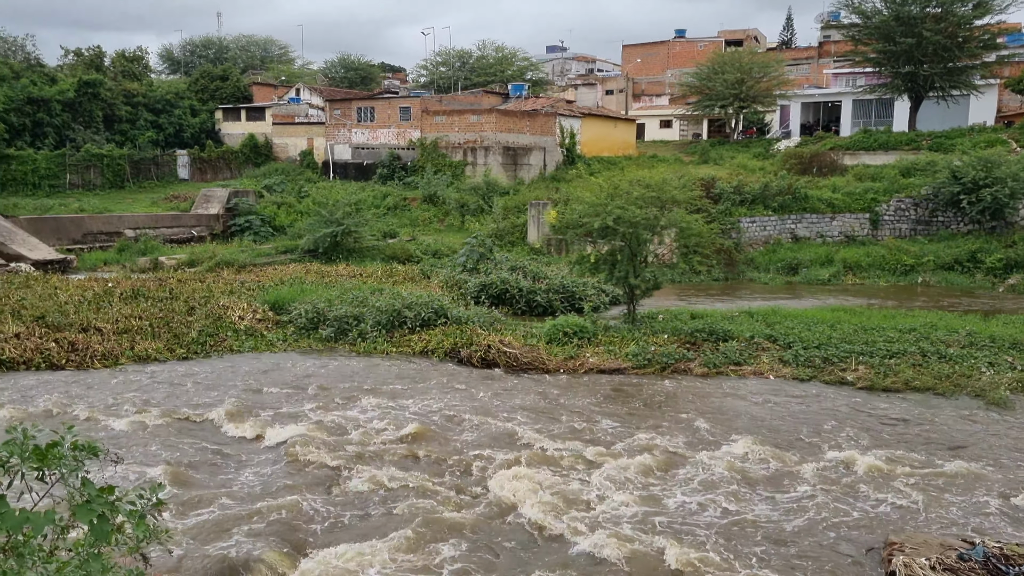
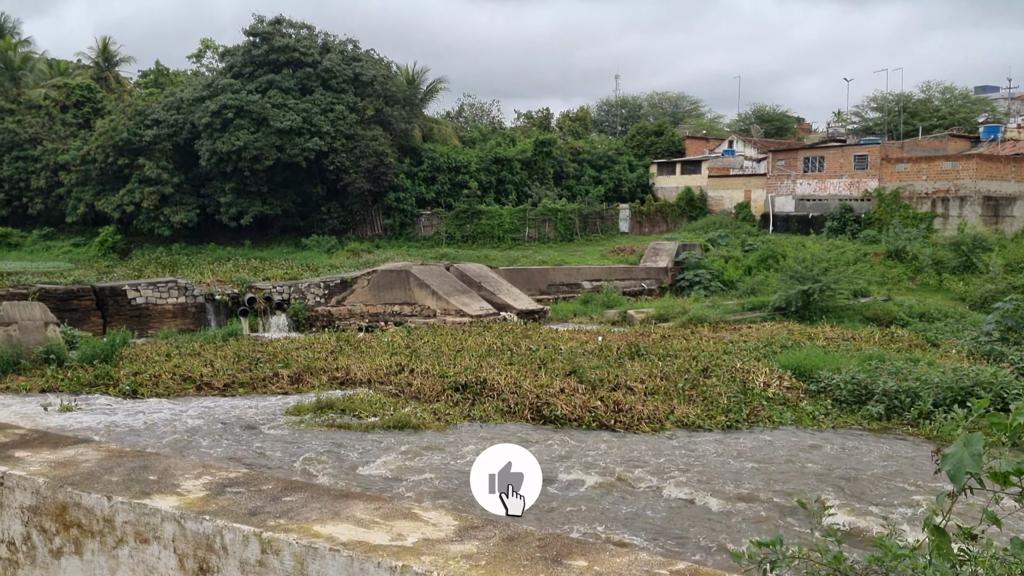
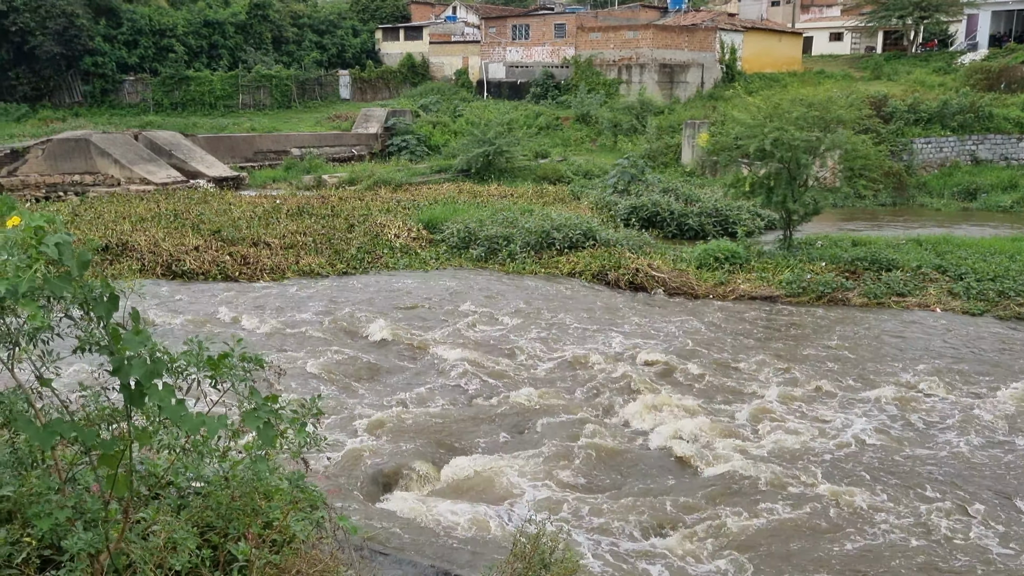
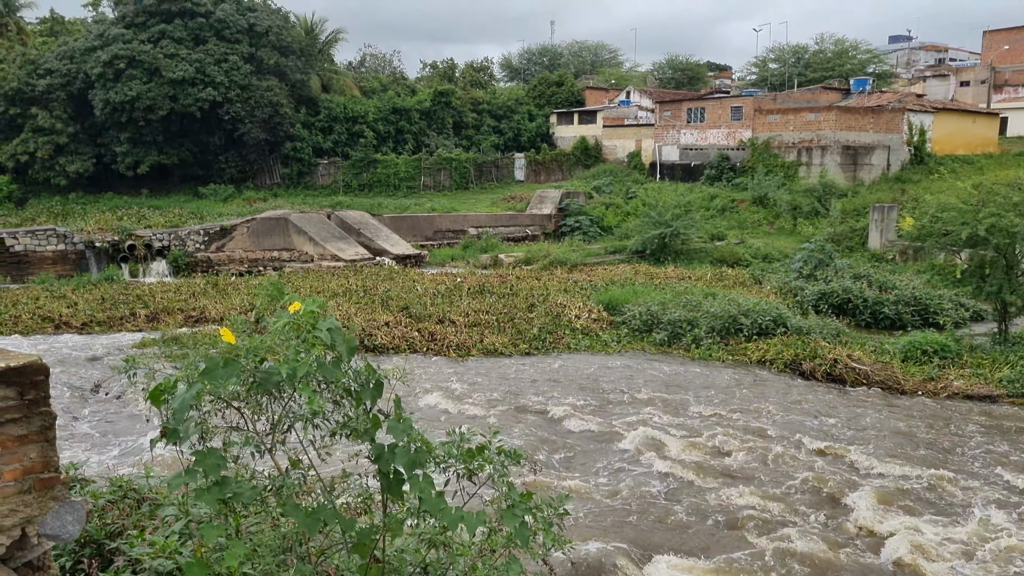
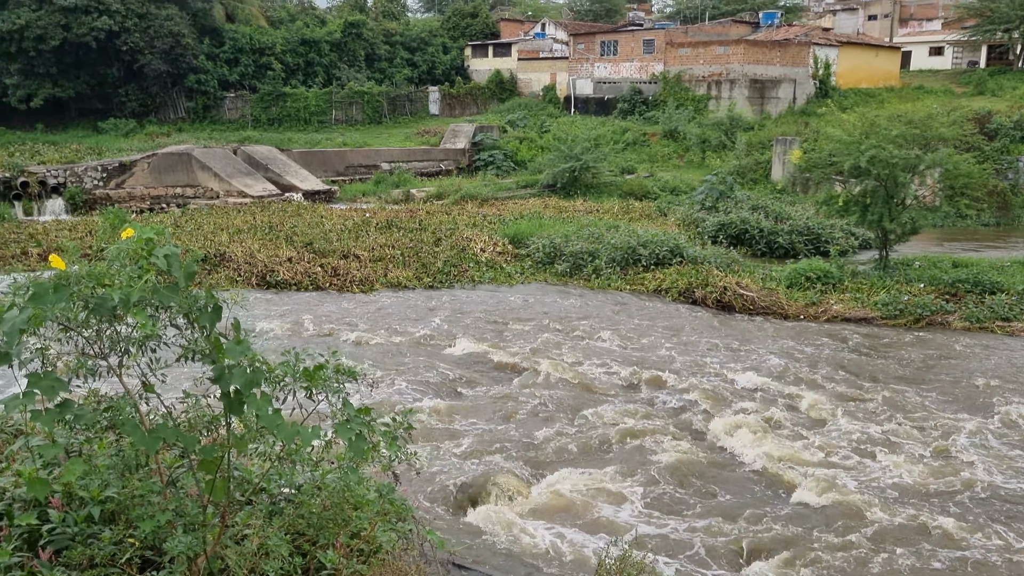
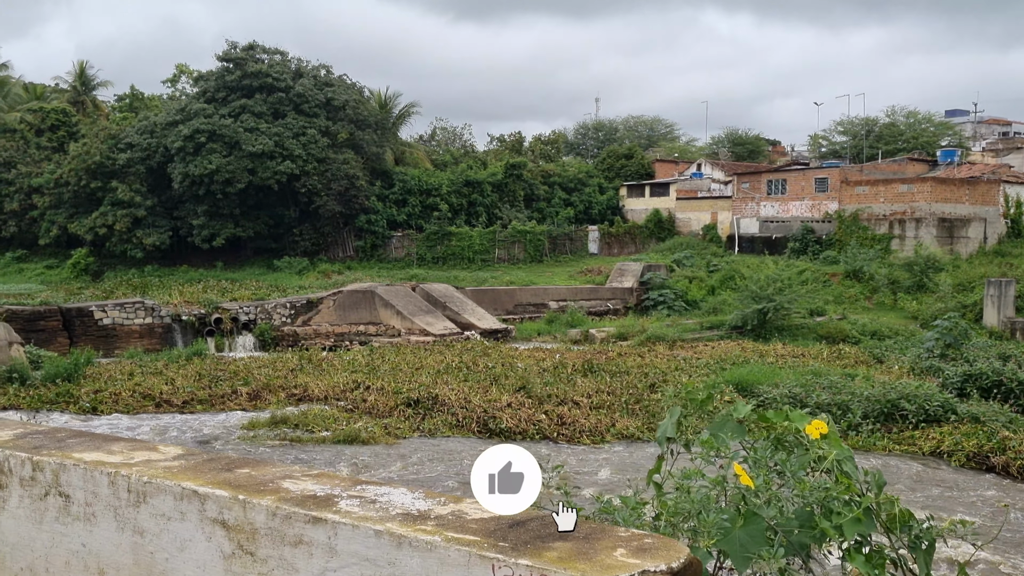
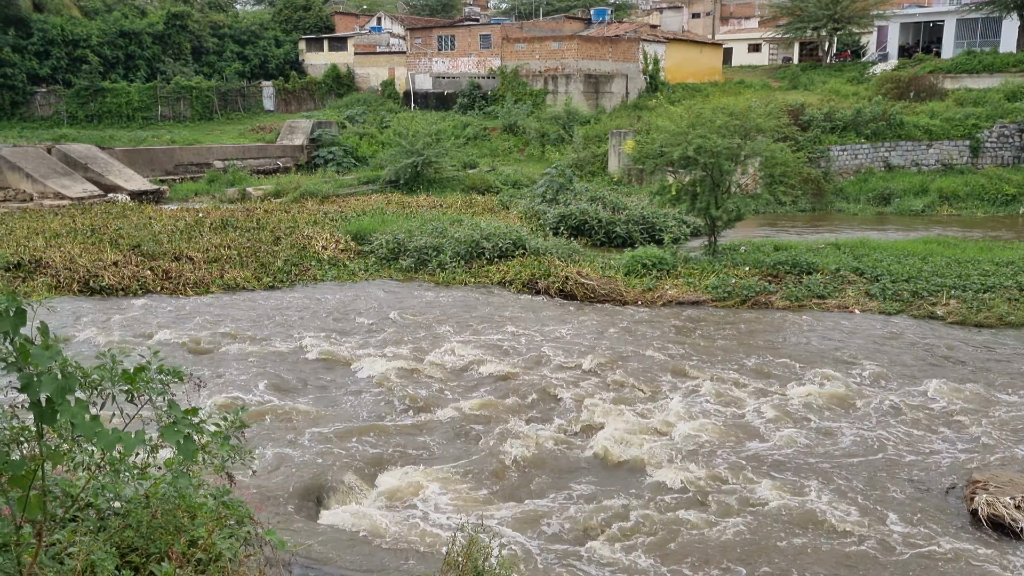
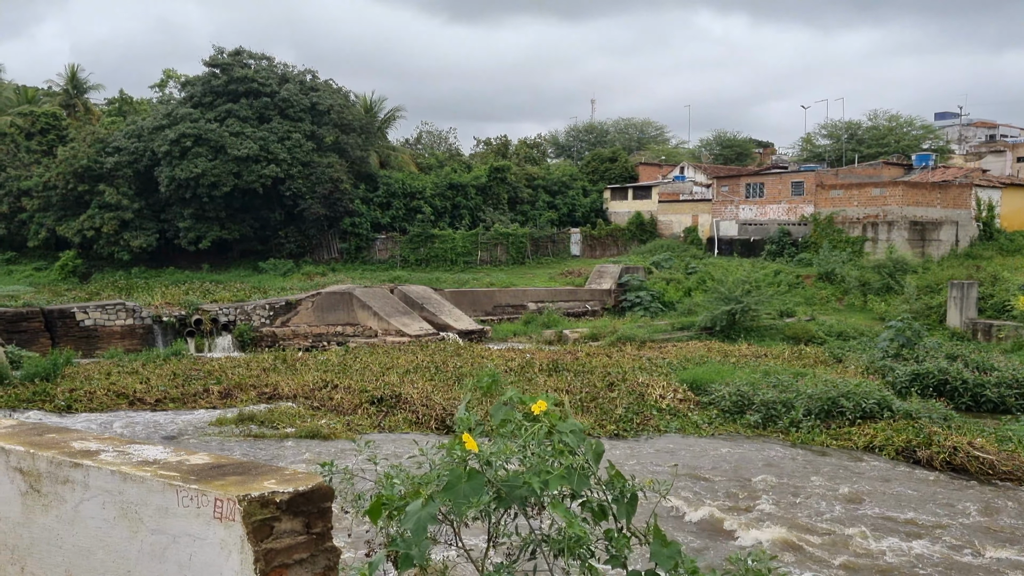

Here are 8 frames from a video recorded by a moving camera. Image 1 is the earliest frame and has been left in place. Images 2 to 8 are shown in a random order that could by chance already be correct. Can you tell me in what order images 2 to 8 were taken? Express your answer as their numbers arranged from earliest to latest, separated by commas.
7, 3, 5, 4, 8, 6, 2
